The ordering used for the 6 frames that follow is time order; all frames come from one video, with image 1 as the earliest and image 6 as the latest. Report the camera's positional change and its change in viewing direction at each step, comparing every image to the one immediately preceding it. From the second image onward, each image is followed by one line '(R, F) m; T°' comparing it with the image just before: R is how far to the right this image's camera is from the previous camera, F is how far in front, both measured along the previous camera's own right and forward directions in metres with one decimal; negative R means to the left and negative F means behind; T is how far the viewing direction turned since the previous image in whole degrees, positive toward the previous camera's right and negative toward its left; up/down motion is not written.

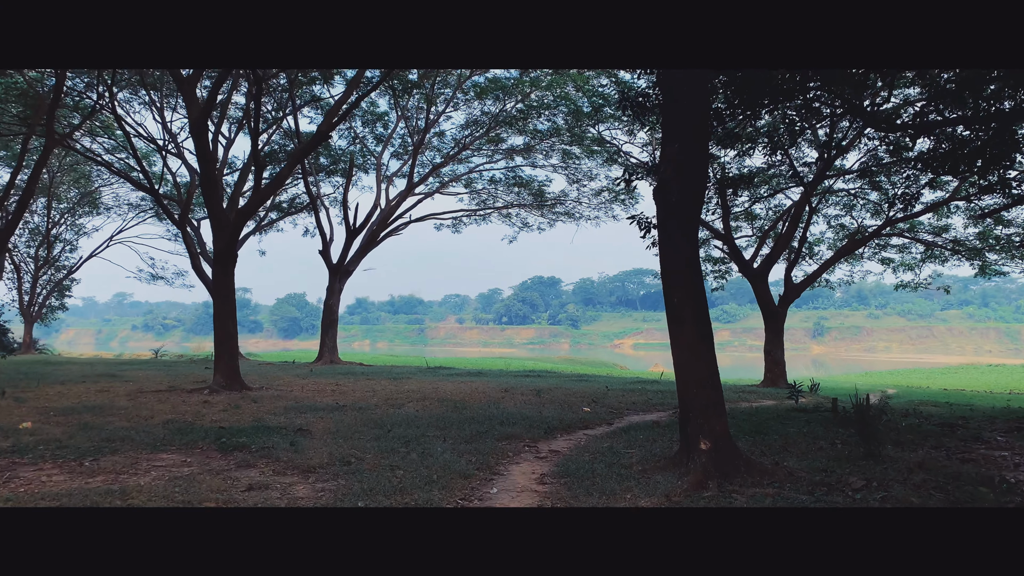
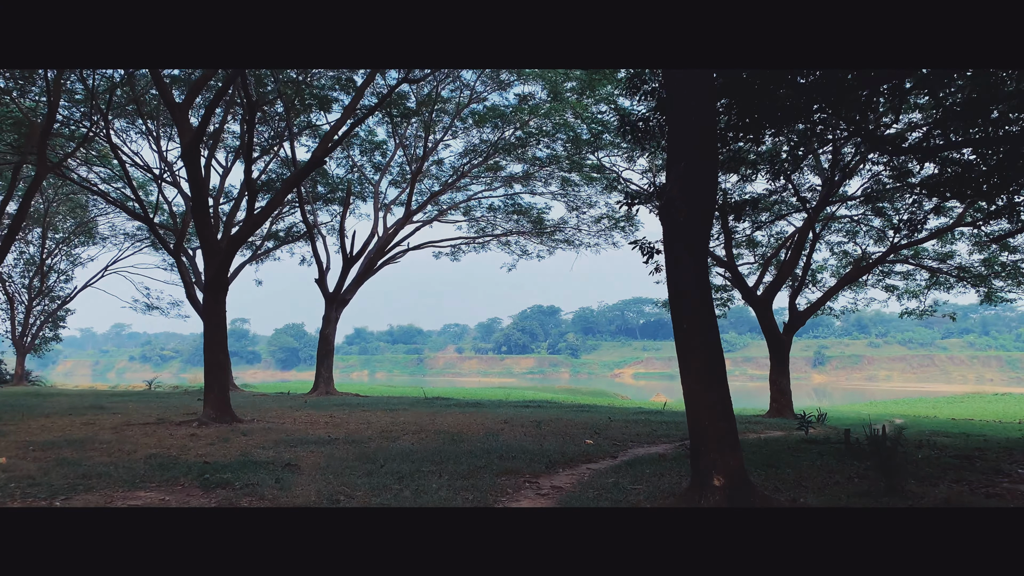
(0.0, +0.2) m; 0°
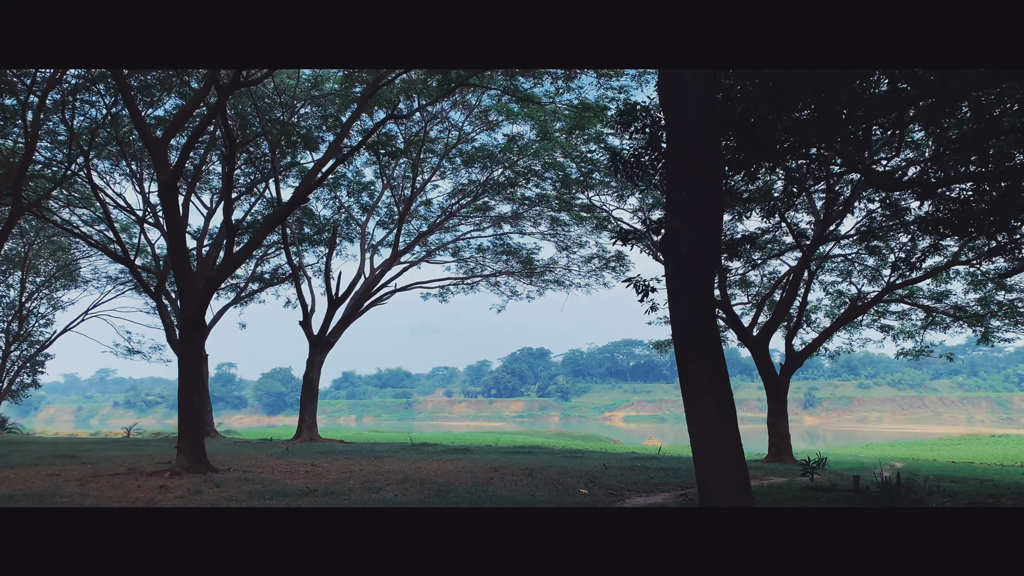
(0.0, +0.3) m; +1°
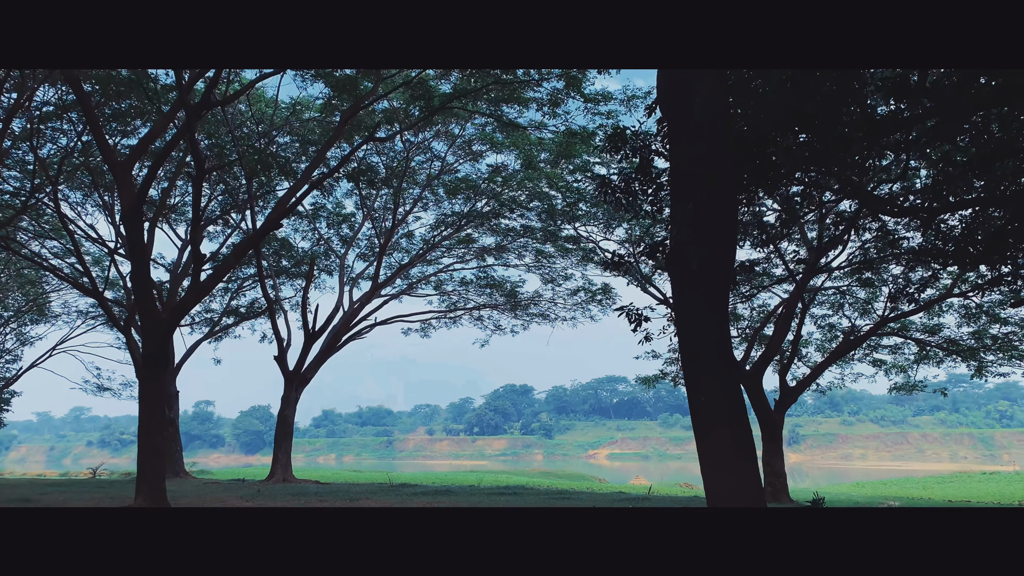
(0.0, +0.5) m; +1°
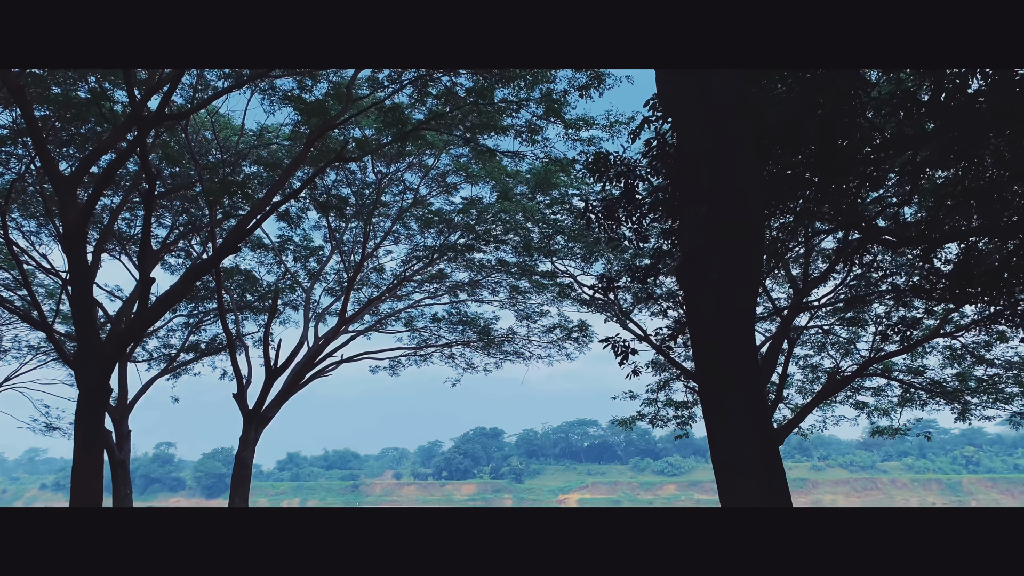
(0.0, +0.6) m; +2°
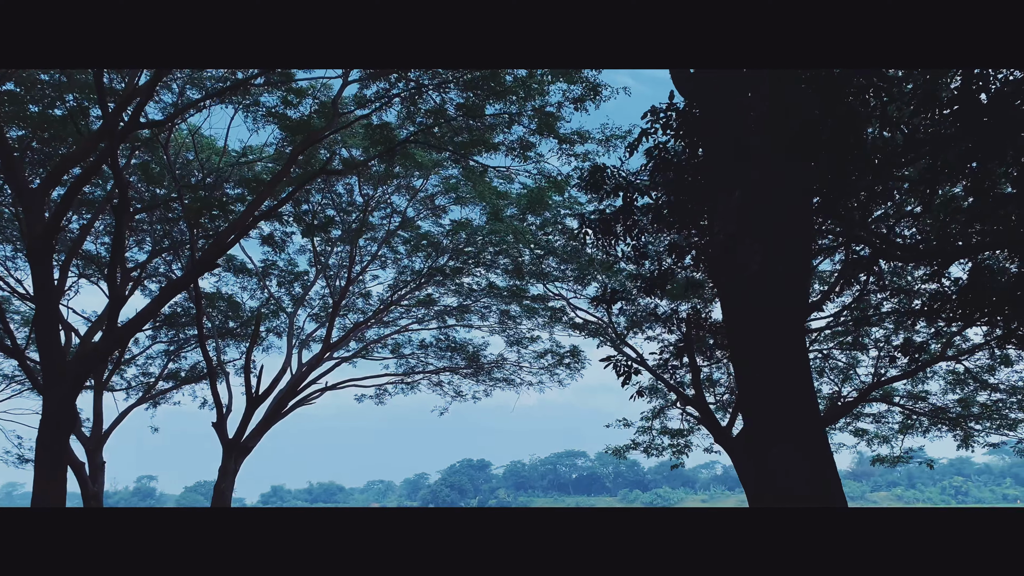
(-0.1, +0.4) m; +1°
